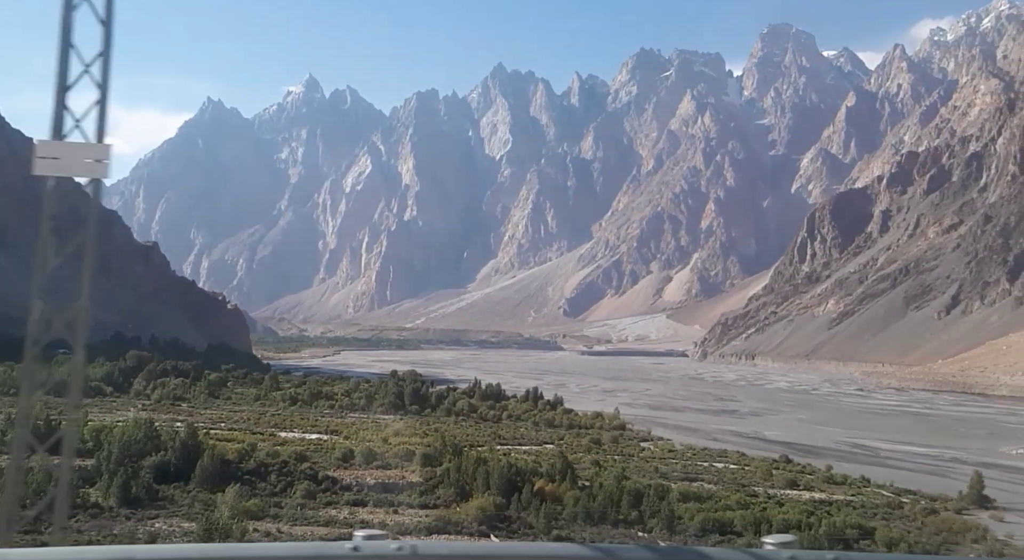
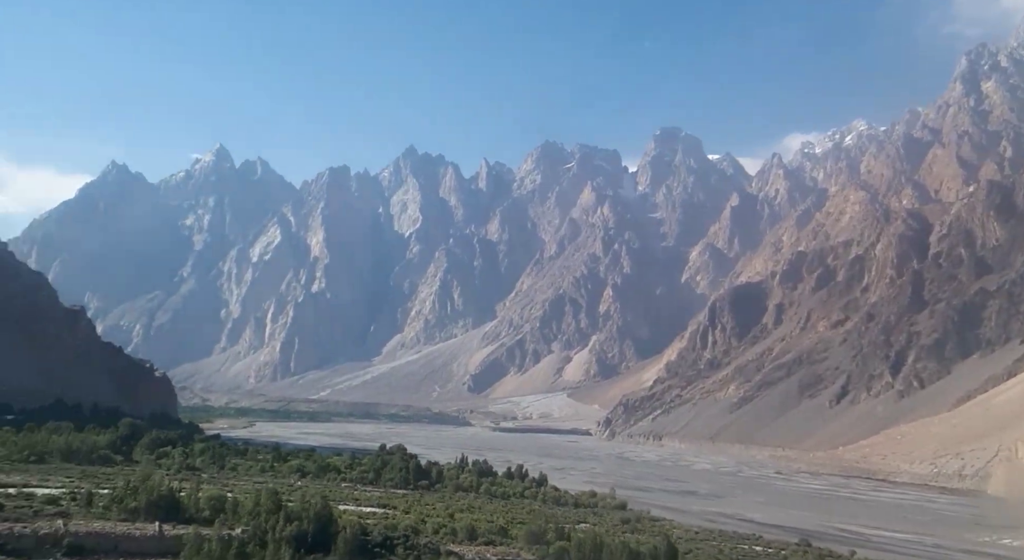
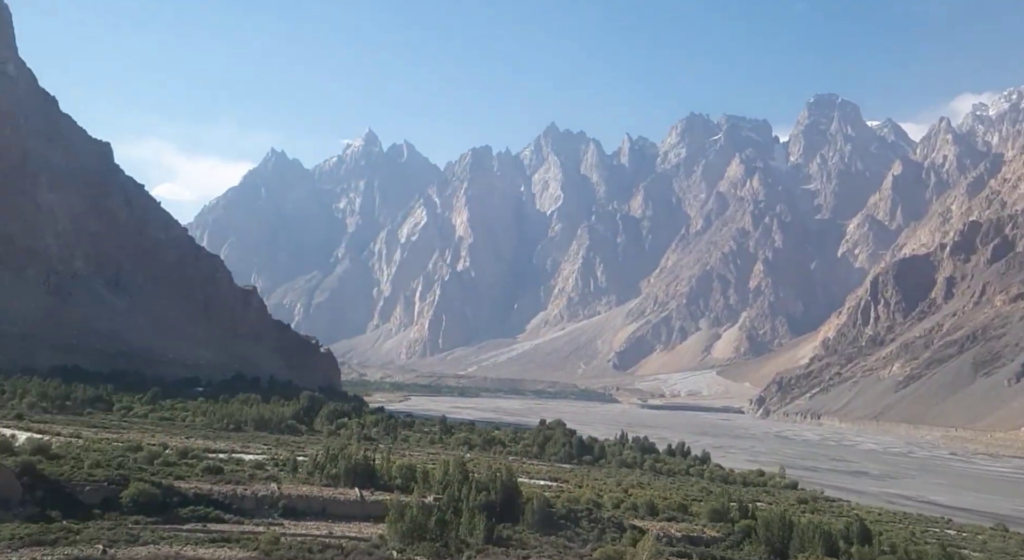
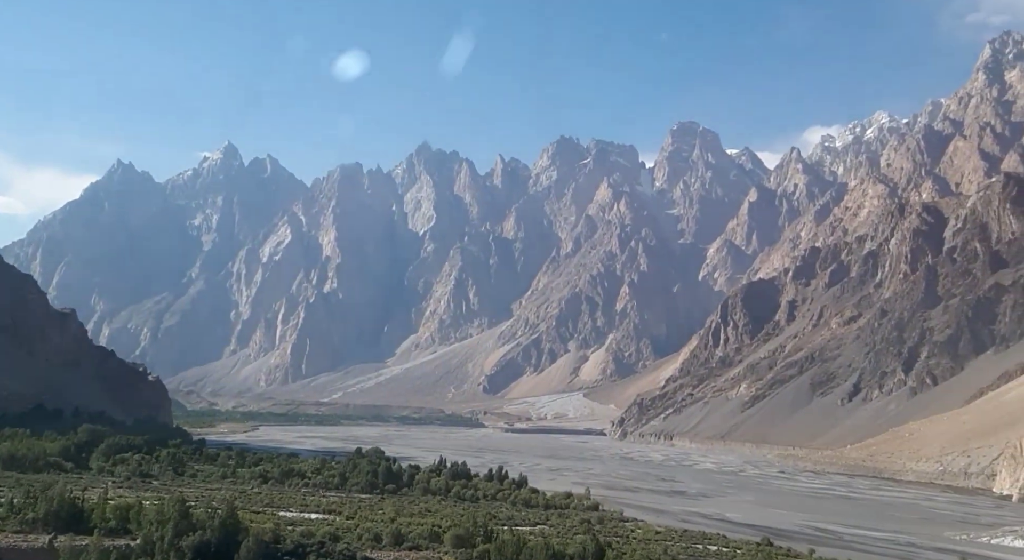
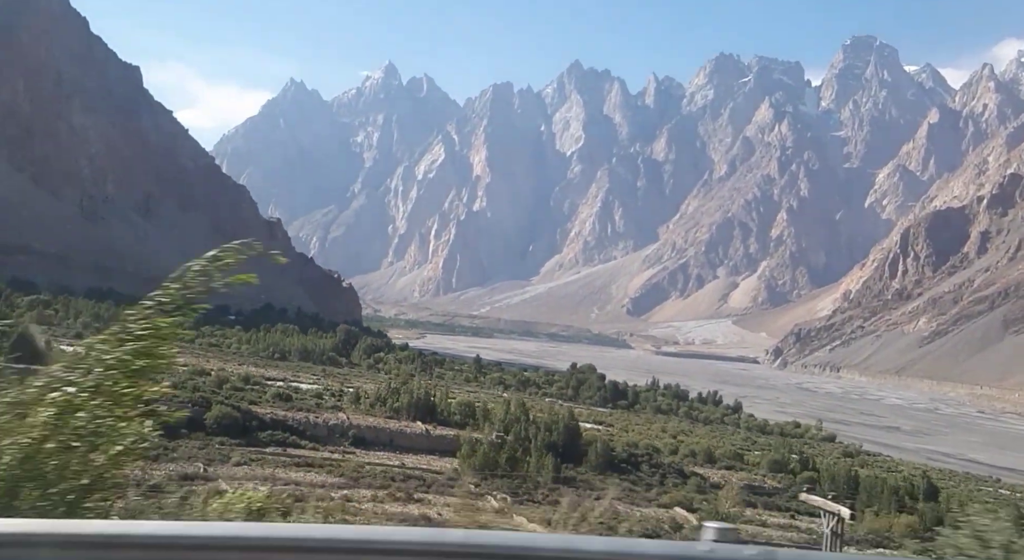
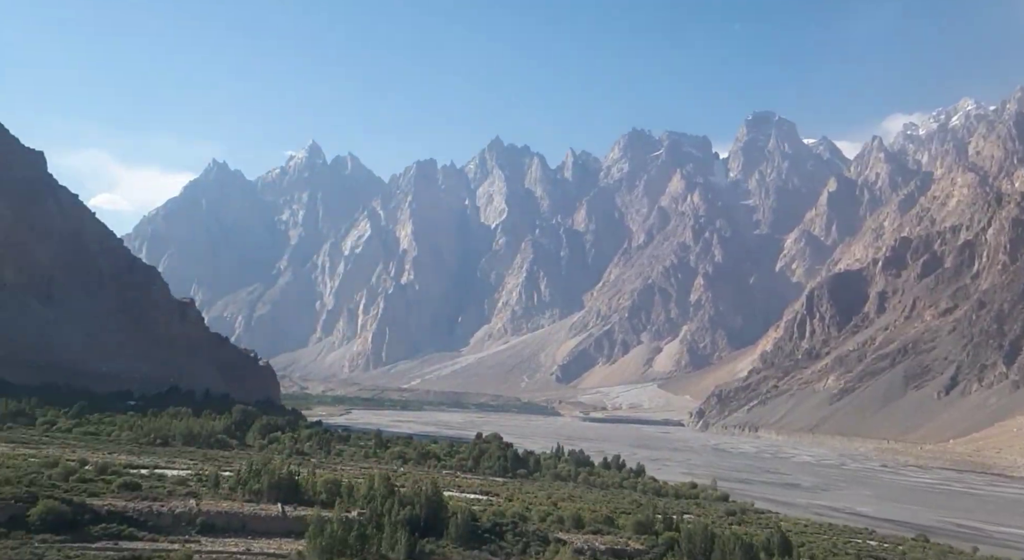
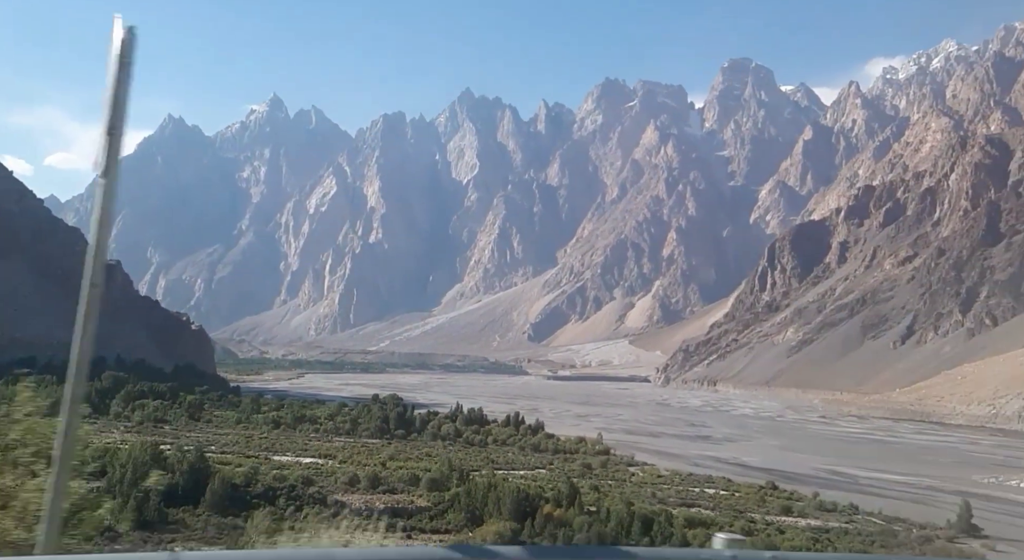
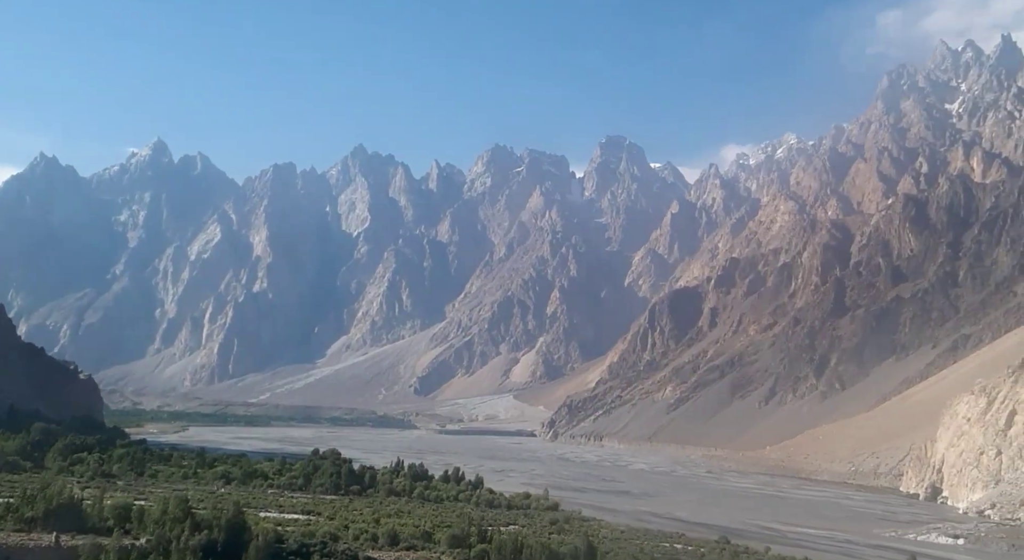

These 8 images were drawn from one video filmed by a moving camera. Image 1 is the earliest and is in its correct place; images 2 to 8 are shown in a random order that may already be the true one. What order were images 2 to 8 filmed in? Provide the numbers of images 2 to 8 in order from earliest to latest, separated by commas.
7, 4, 8, 2, 6, 3, 5
